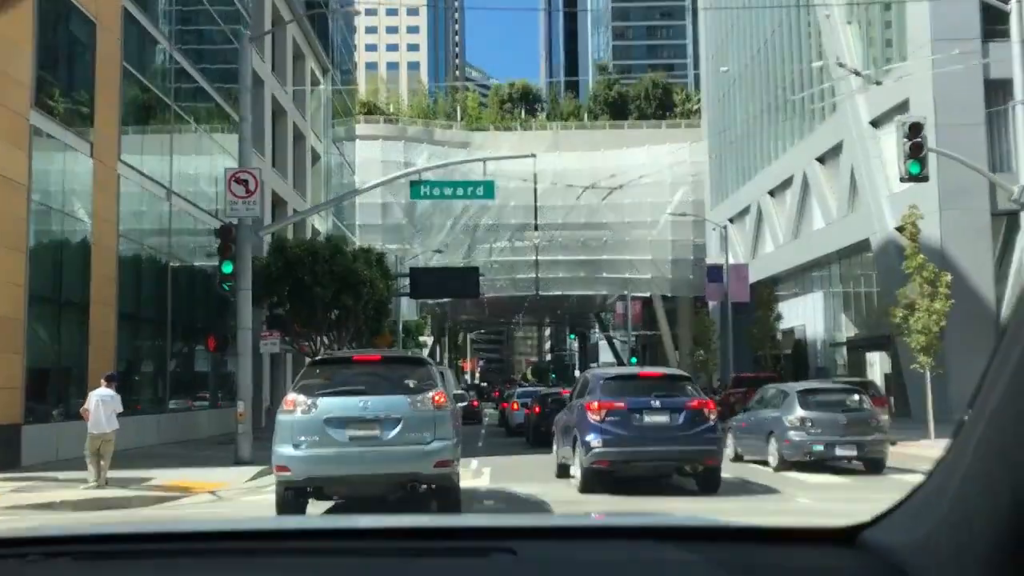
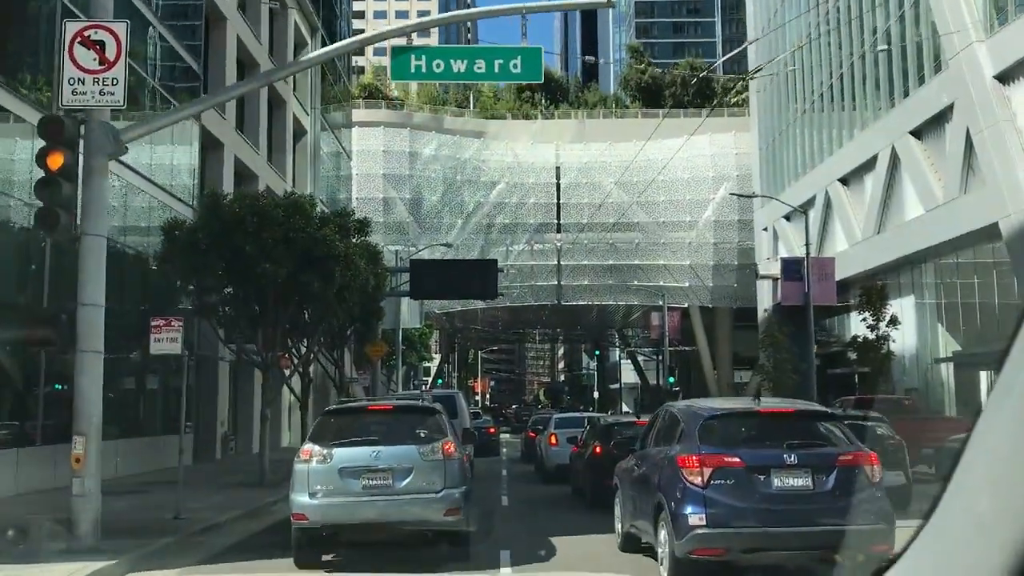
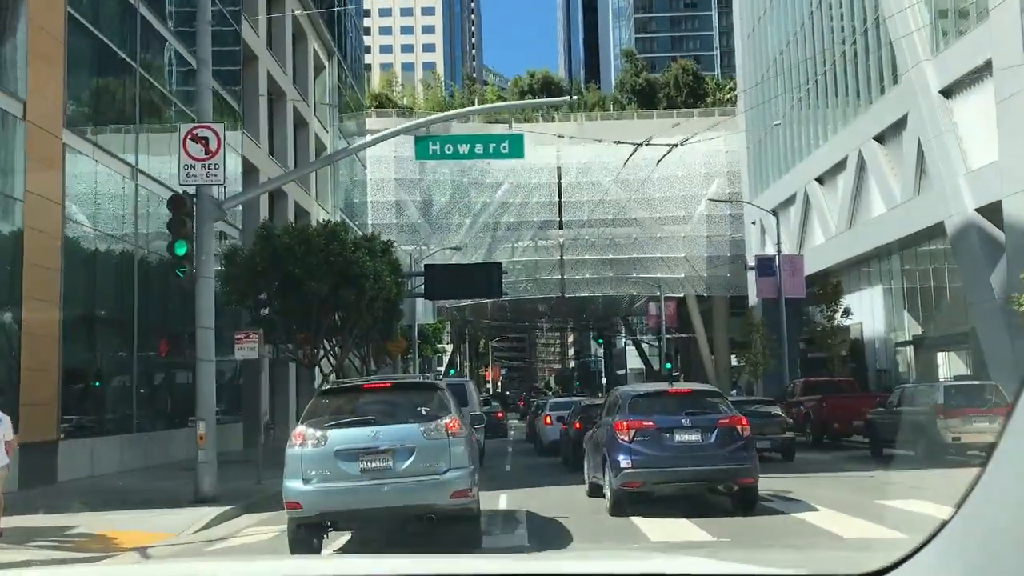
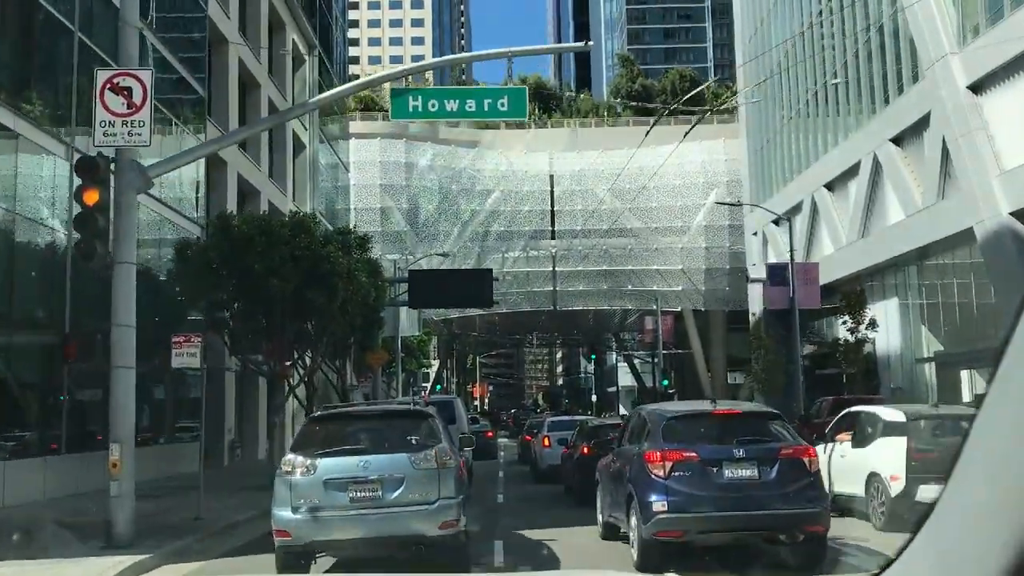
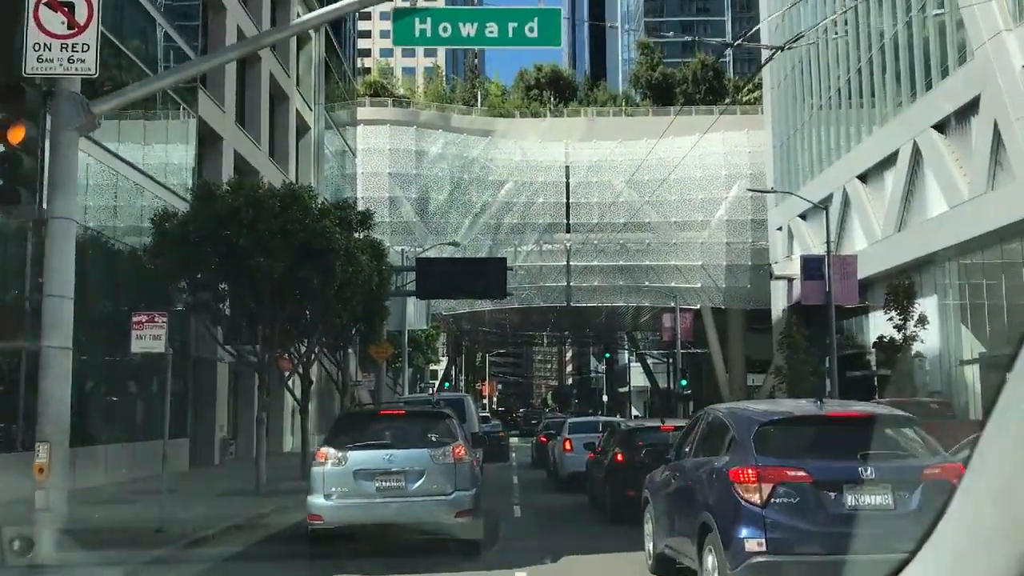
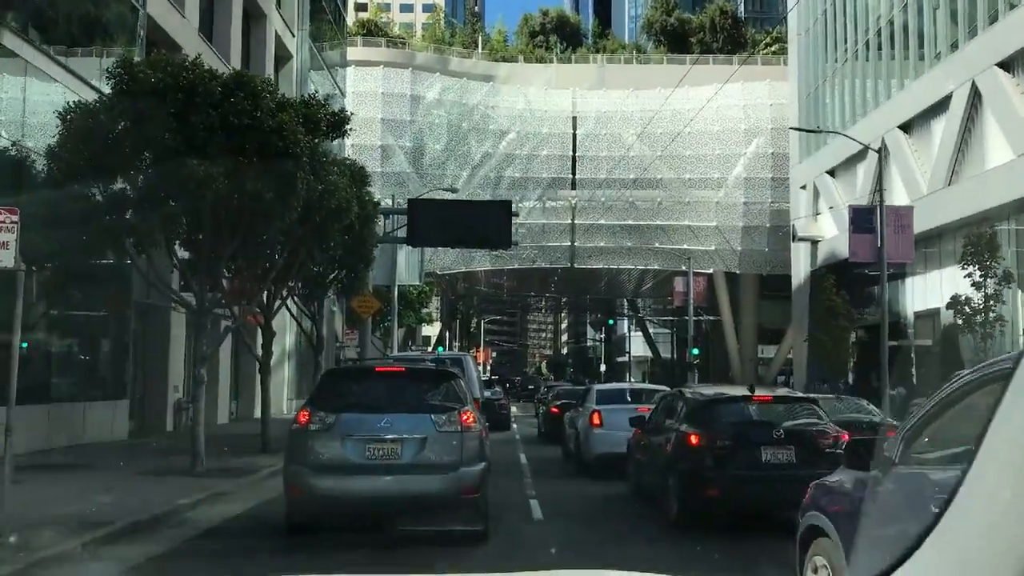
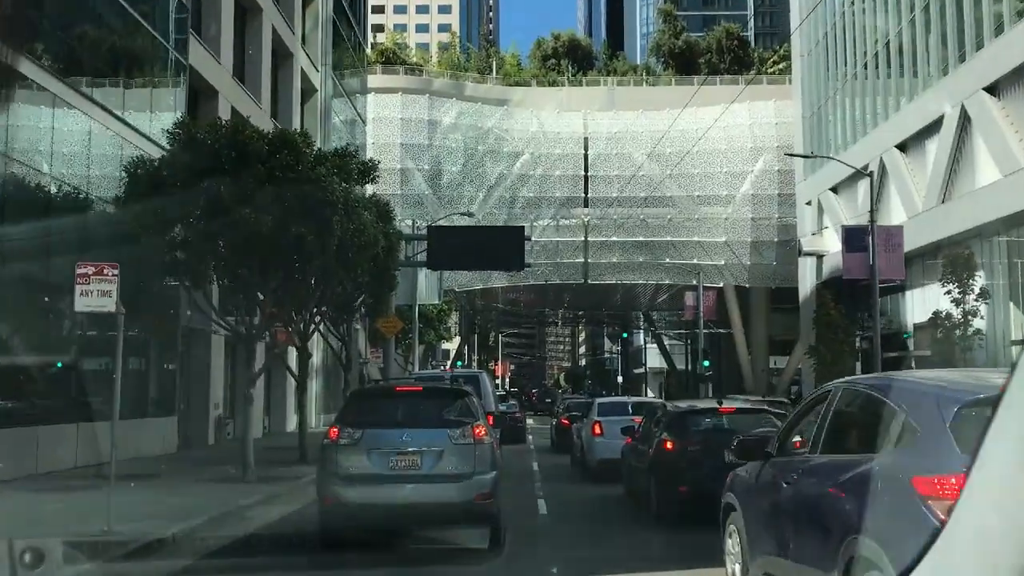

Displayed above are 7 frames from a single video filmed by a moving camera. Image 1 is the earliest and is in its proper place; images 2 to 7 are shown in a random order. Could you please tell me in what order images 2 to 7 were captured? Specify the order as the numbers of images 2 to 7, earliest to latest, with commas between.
3, 4, 2, 5, 7, 6
